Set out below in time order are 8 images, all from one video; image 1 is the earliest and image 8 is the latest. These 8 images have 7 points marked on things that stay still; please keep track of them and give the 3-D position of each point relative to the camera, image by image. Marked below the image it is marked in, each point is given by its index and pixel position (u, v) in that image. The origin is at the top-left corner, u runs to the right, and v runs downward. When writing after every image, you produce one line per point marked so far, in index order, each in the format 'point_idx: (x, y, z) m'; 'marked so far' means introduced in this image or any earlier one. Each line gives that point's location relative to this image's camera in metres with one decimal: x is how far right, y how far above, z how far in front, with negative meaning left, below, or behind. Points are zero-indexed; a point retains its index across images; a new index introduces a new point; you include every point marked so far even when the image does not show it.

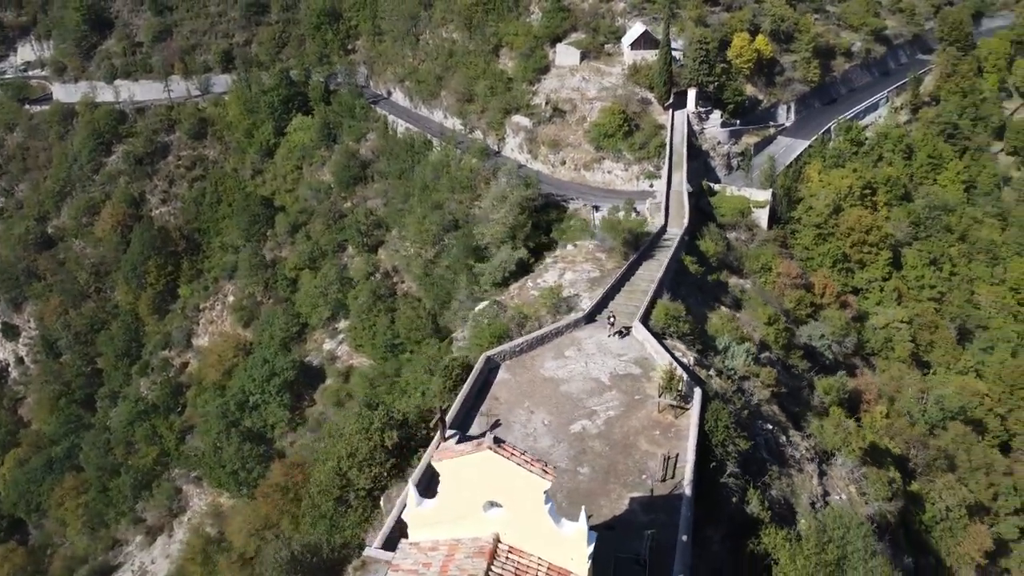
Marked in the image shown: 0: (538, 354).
0: (+0.5, -1.3, +16.3) m
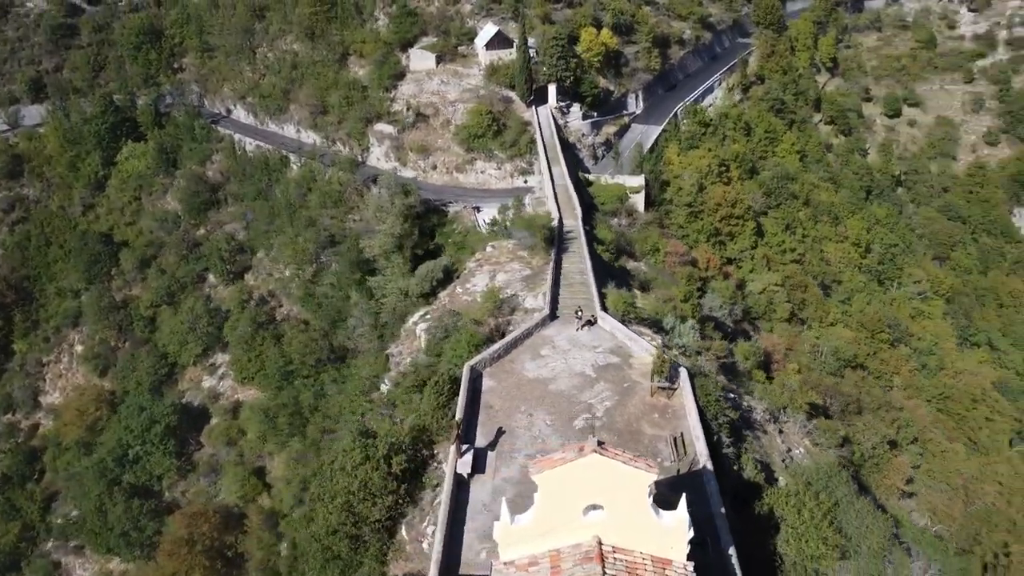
0: (+0.1, -1.3, +16.3) m
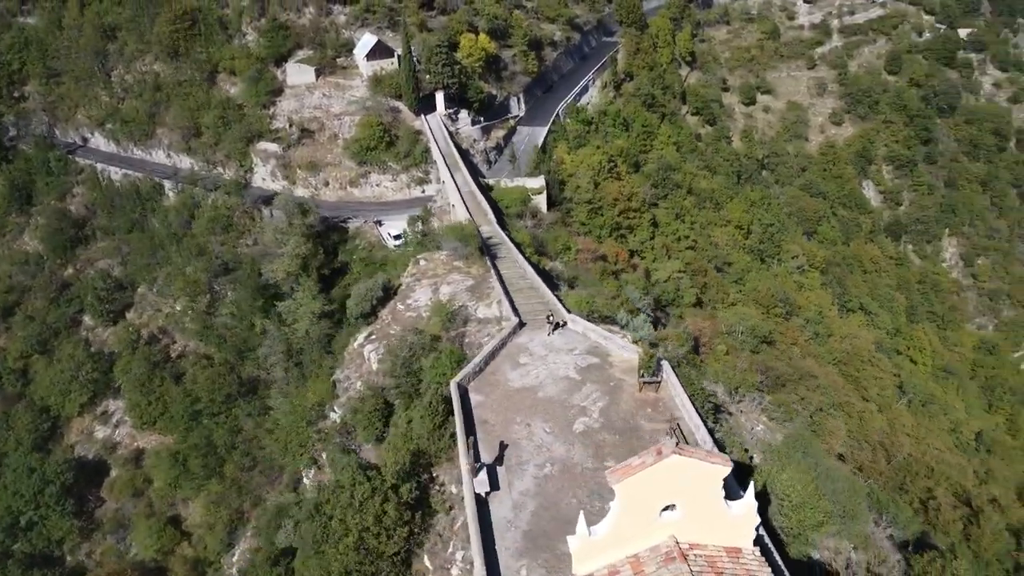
0: (-0.3, -1.5, +16.2) m
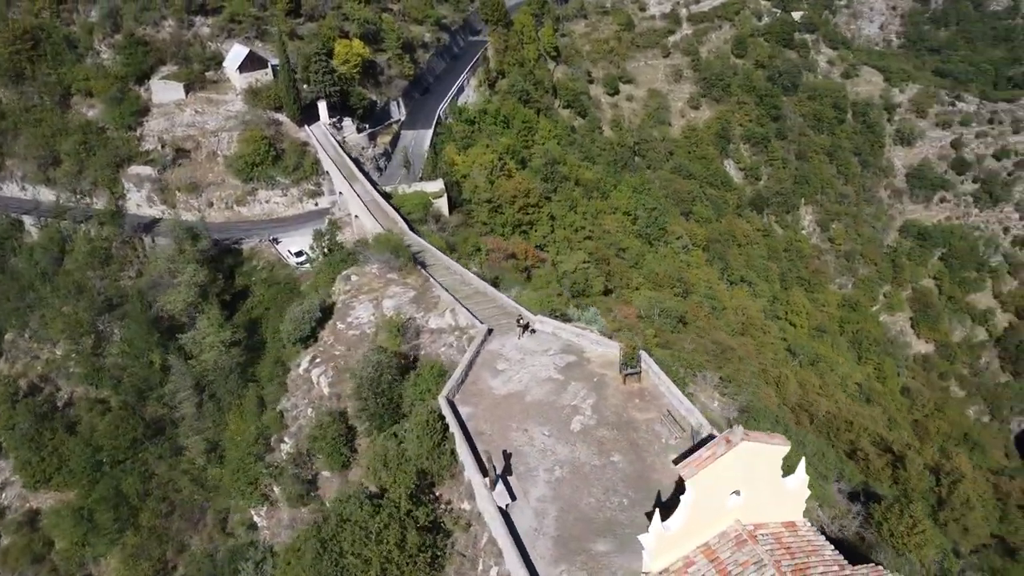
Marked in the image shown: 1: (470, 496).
0: (-0.7, -1.7, +16.1) m
1: (-0.6, -3.4, +13.6) m
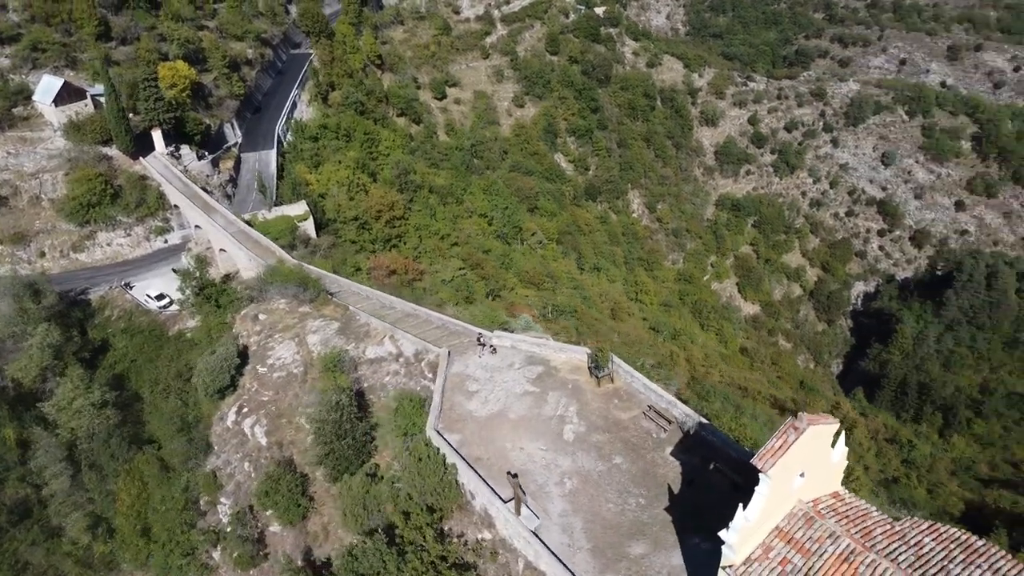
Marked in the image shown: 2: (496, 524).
0: (-1.2, -2.1, +15.7) m
1: (-0.3, -3.8, +13.4) m
2: (-0.2, -3.8, +13.3) m
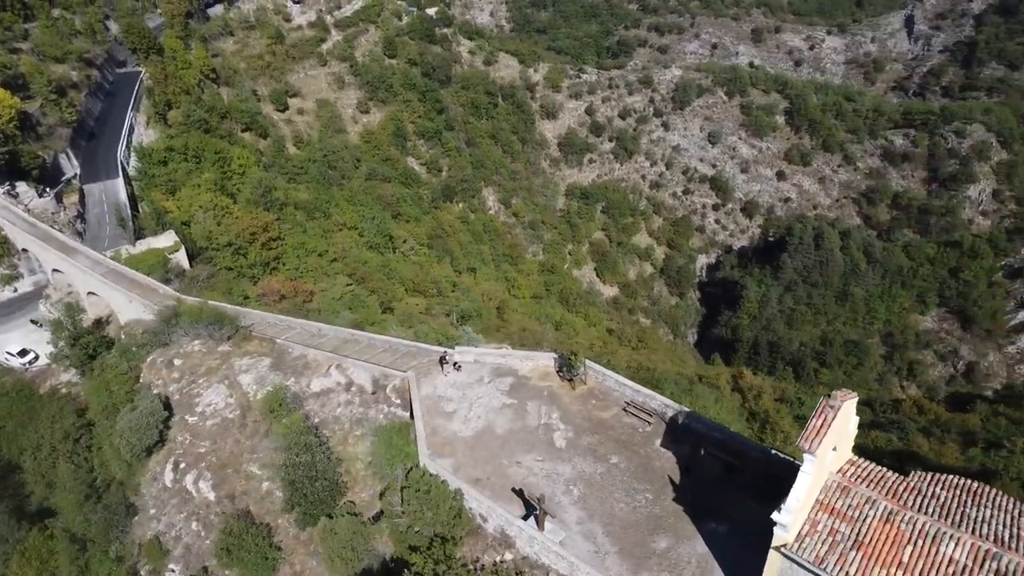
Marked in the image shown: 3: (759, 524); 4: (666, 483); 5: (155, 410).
0: (-1.5, -2.5, +15.3) m
1: (-0.1, -4.0, +13.2) m
2: (+0.1, -4.0, +13.1) m
3: (+3.8, -3.7, +13.1) m
4: (+2.6, -3.3, +14.0) m
5: (-7.9, -2.6, +18.4) m
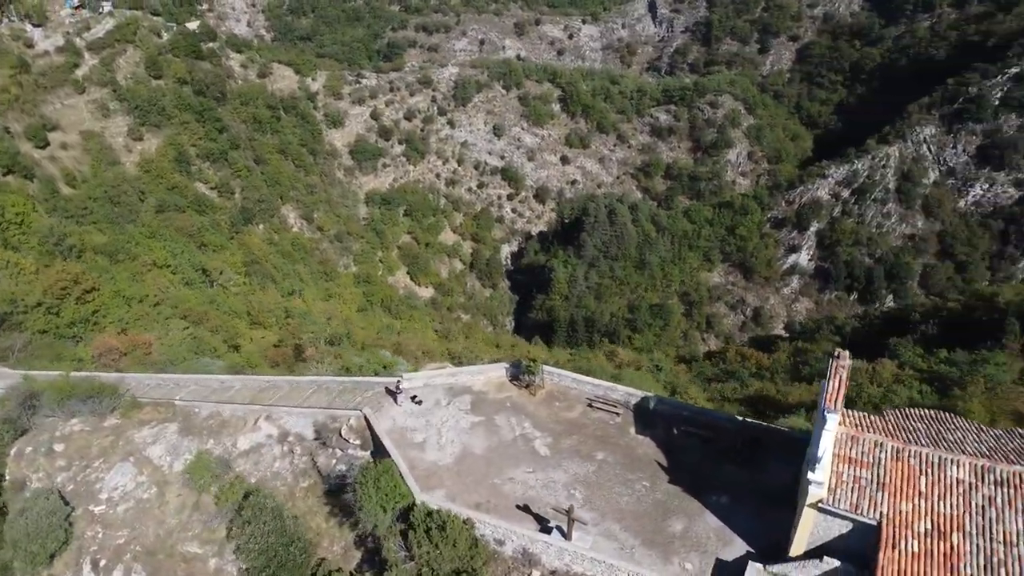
0: (-1.9, -3.0, +14.6) m
1: (+0.3, -4.3, +13.0) m
2: (+0.5, -4.2, +12.9) m
3: (+4.0, -3.3, +14.0) m
4: (+2.5, -3.1, +14.4) m
5: (-8.8, -4.1, +15.9) m
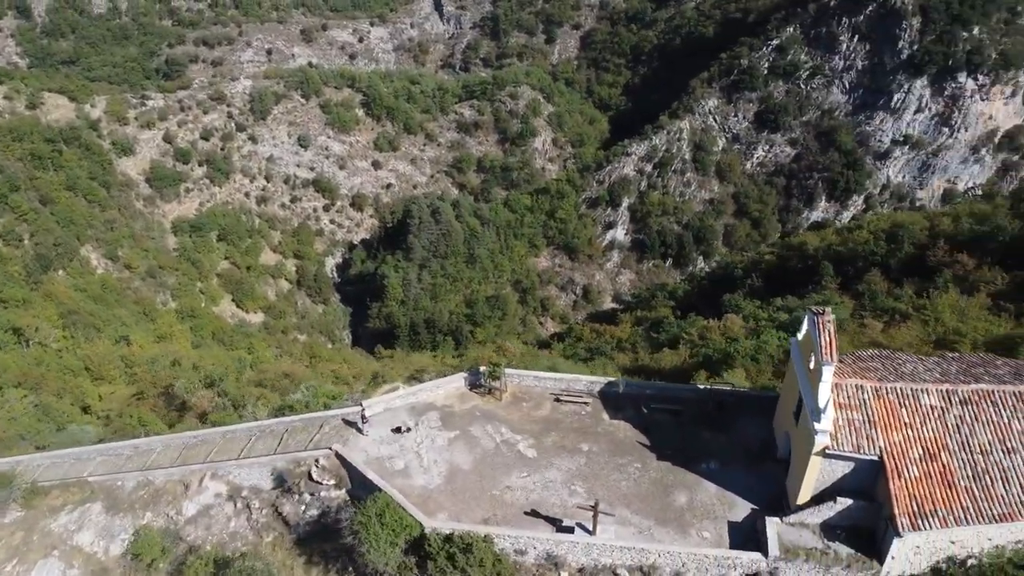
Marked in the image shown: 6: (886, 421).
0: (-2.0, -3.4, +13.9) m
1: (+0.7, -4.3, +12.9) m
2: (+0.8, -4.2, +12.8) m
3: (+3.8, -2.9, +14.7) m
4: (+2.3, -2.8, +14.8) m
5: (-8.8, -5.4, +13.5) m
6: (+5.7, -2.0, +12.7) m
